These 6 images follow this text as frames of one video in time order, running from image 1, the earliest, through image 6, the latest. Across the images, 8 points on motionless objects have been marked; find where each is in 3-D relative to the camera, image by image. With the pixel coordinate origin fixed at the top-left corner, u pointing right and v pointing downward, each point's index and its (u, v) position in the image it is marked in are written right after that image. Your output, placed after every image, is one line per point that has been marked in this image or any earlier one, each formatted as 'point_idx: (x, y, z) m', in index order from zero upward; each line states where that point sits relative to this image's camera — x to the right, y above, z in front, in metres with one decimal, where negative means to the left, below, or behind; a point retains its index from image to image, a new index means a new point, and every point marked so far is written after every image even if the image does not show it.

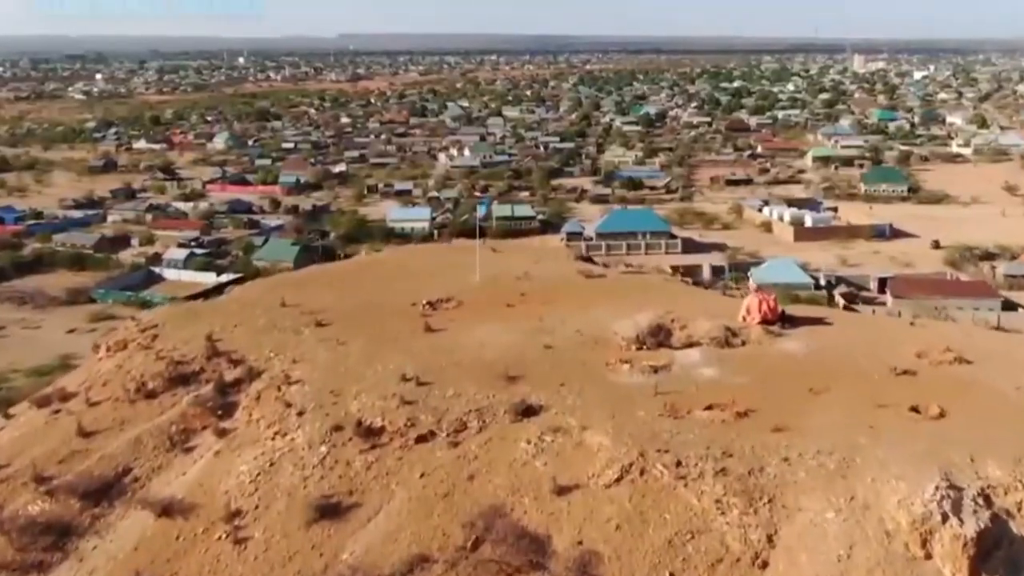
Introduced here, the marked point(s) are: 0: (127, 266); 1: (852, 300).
0: (-6.9, +0.4, +19.4) m
1: (+5.1, -0.2, +16.2) m
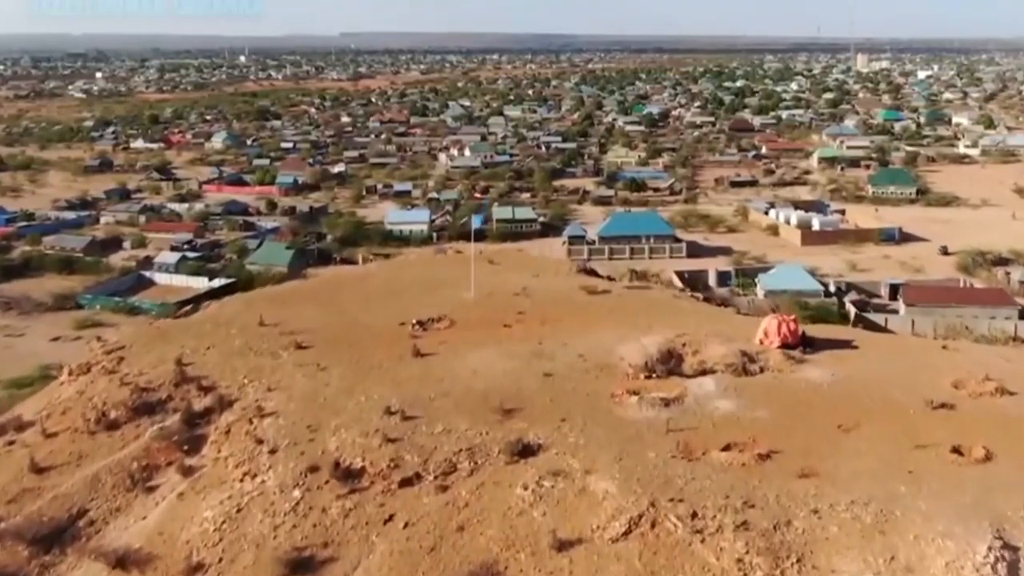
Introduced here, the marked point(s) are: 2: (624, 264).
0: (-6.9, +0.3, +18.9) m
1: (+5.1, -0.3, +15.7) m
2: (+2.0, +0.4, +19.7) m
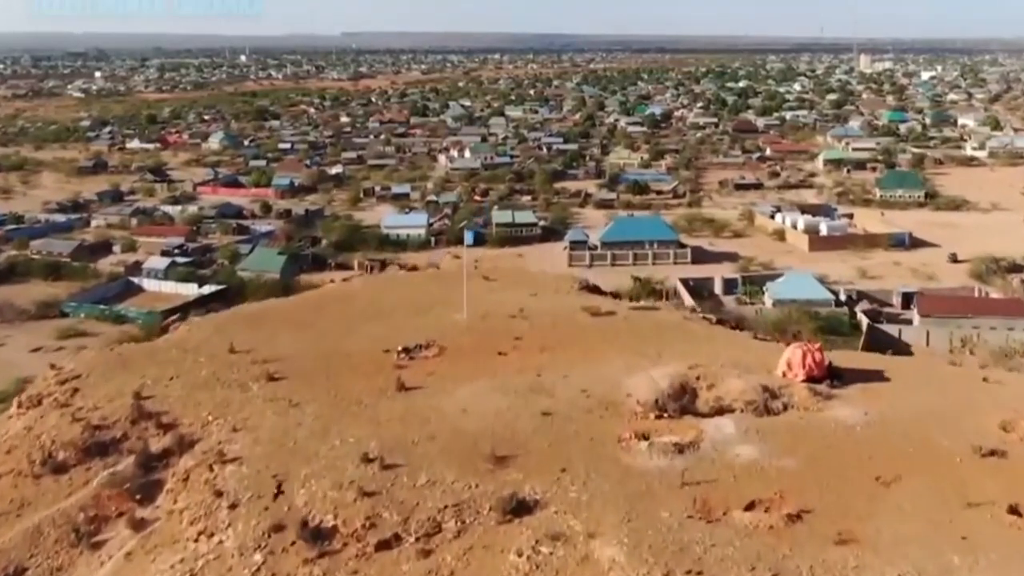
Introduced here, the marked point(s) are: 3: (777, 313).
0: (-6.9, +0.2, +18.3) m
1: (+5.1, -0.4, +15.1) m
2: (+2.0, +0.3, +19.2) m
3: (+3.7, -0.3, +15.0) m
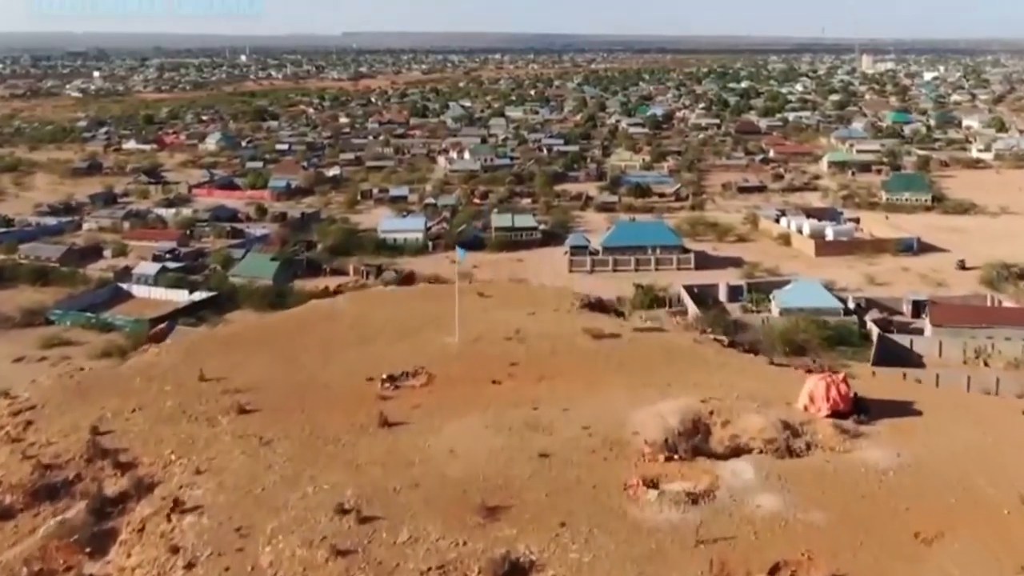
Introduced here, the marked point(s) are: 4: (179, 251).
0: (-6.9, +0.1, +17.9) m
1: (+5.1, -0.5, +14.6) m
2: (+2.0, +0.2, +18.7) m
3: (+3.7, -0.5, +14.6) m
4: (-6.2, +0.7, +20.0) m
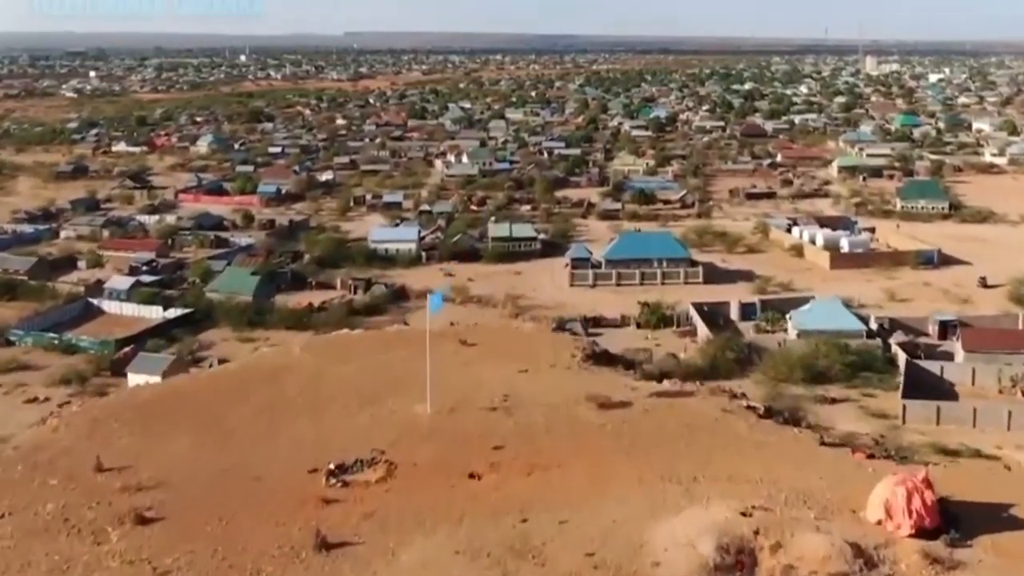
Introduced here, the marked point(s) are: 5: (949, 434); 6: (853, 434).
0: (-7.0, -0.1, +16.8) m
1: (+5.0, -0.8, +13.5) m
2: (+2.0, -0.1, +17.6) m
3: (+3.6, -0.7, +13.5) m
4: (-6.2, +0.4, +18.9) m
5: (+4.4, -1.5, +11.0) m
6: (+3.4, -1.5, +10.9) m
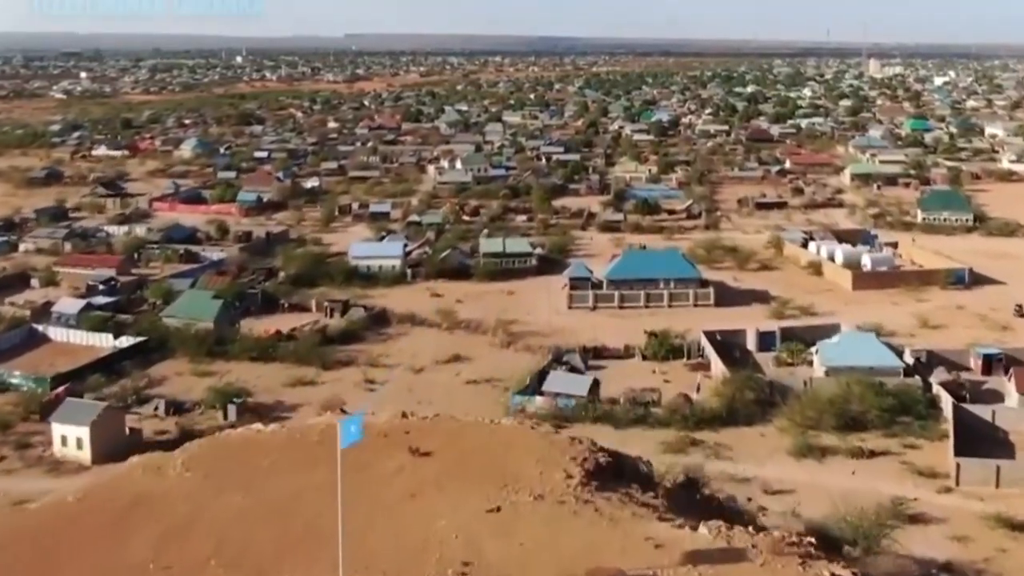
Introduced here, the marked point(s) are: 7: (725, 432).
0: (-7.1, -0.5, +15.1) m
1: (+4.9, -1.1, +11.9) m
2: (+1.8, -0.4, +15.9) m
3: (+3.5, -1.1, +11.8) m
4: (-6.3, +0.1, +17.2) m
5: (+4.3, -1.8, +9.4) m
6: (+3.3, -1.8, +9.2) m
7: (+2.2, -1.5, +11.2) m
